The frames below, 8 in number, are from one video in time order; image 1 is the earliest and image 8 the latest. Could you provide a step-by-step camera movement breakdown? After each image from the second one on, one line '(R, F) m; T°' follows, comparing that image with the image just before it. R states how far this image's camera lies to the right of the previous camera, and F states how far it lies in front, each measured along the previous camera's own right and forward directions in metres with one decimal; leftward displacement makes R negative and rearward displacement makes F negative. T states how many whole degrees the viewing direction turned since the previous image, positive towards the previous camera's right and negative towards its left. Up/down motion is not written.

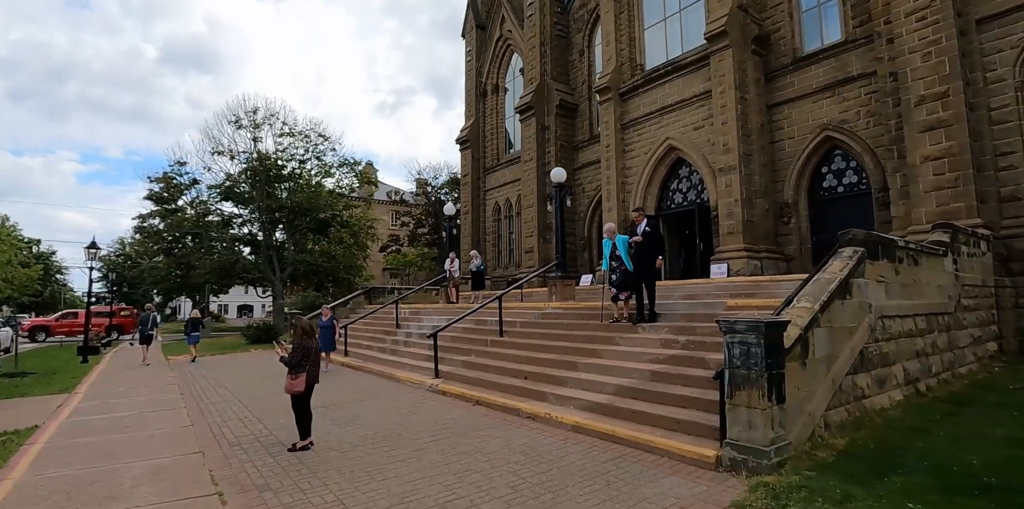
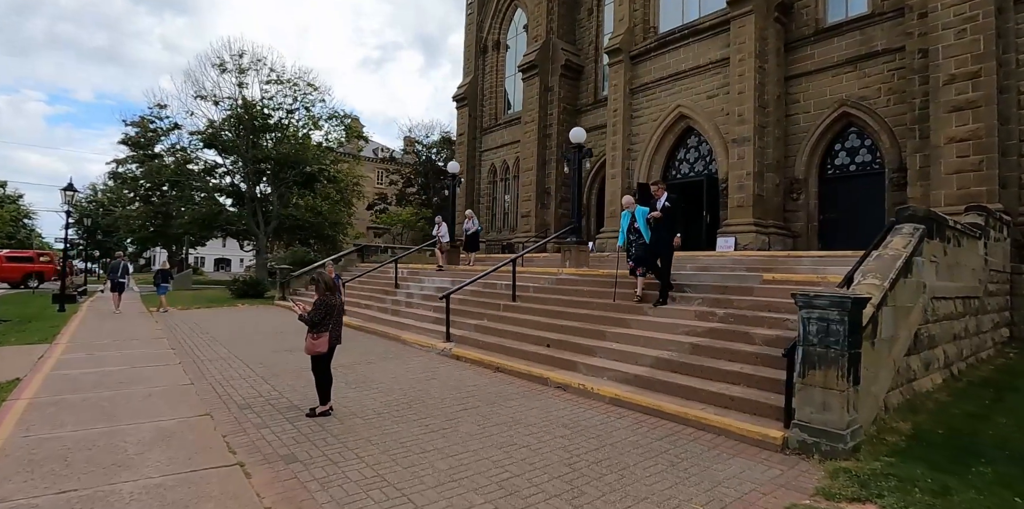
(-0.7, +0.6) m; +2°
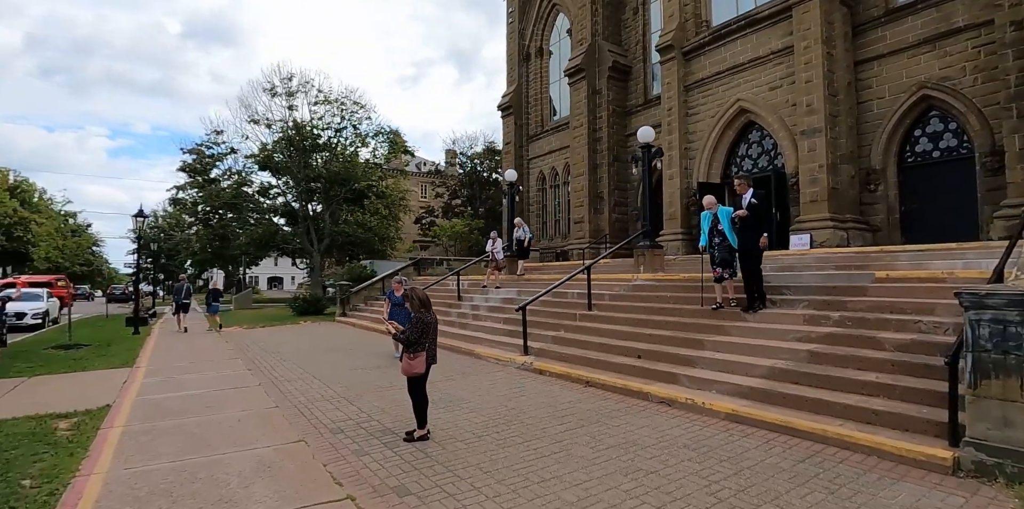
(-0.6, +0.4) m; -4°
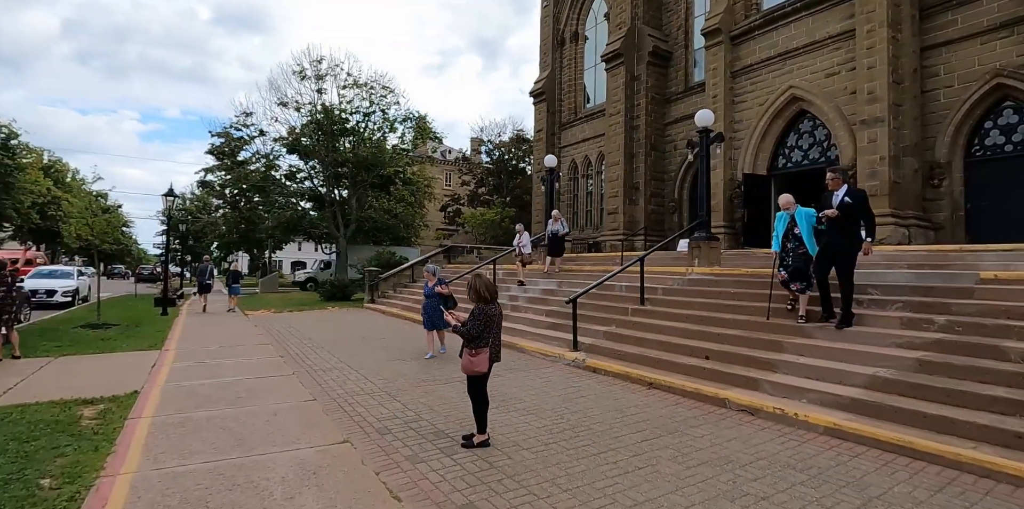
(-0.5, +0.6) m; -2°
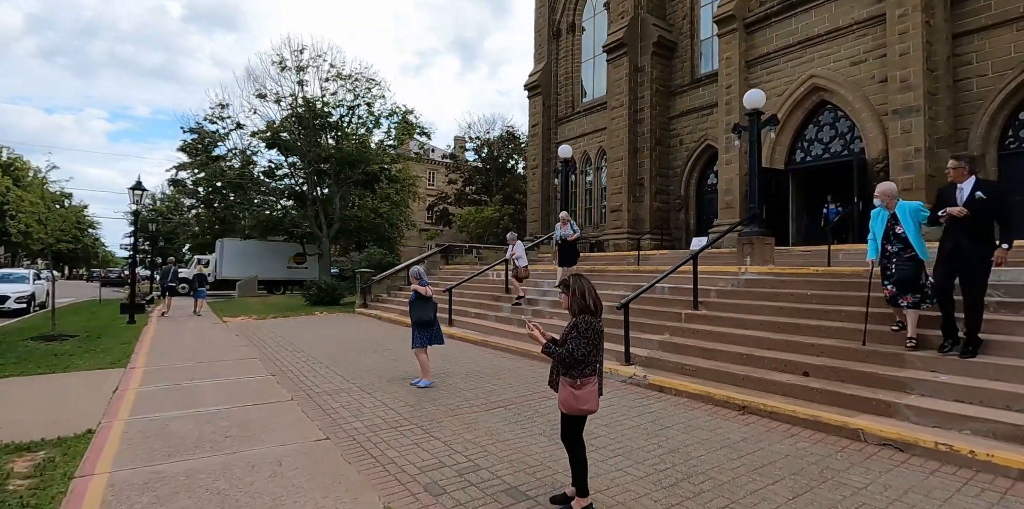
(-0.8, +1.2) m; +2°
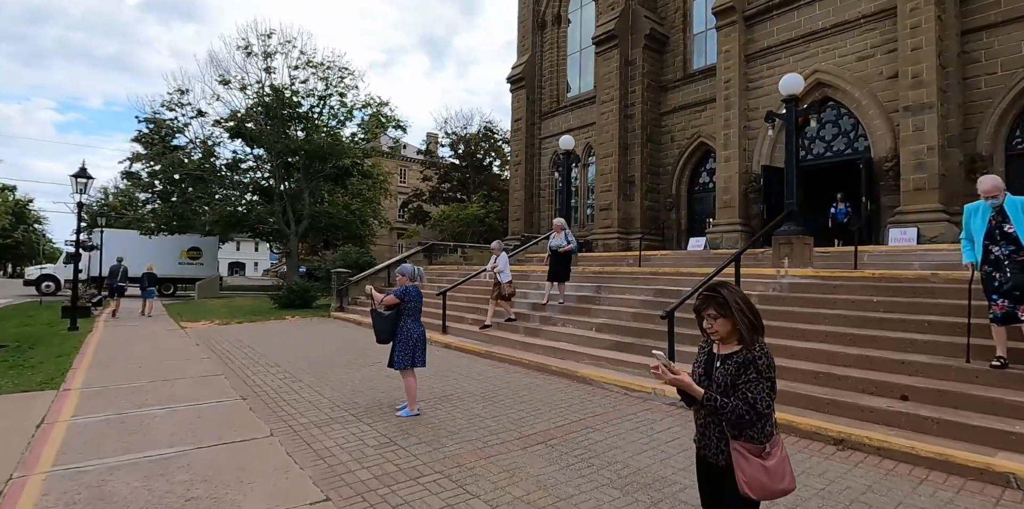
(-0.6, +1.1) m; +3°
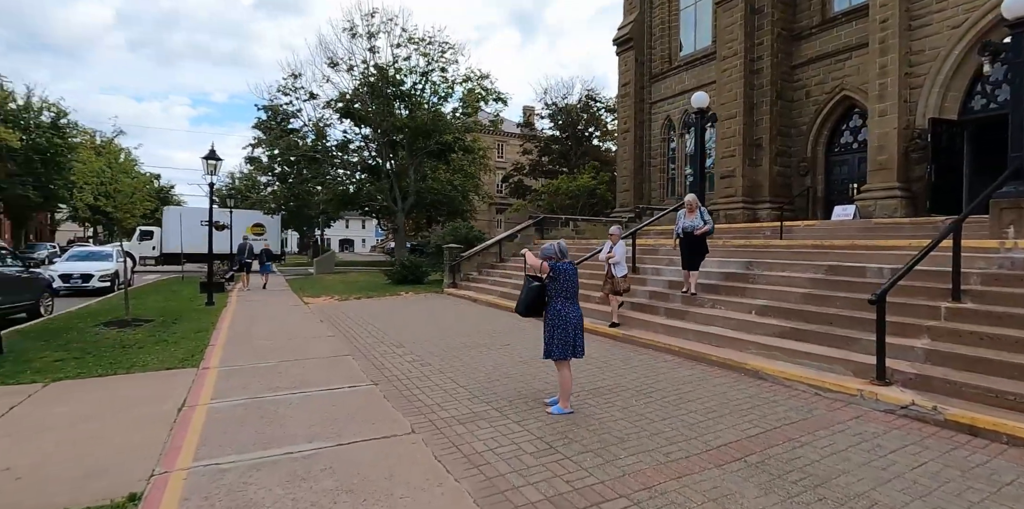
(-0.6, +0.8) m; -10°
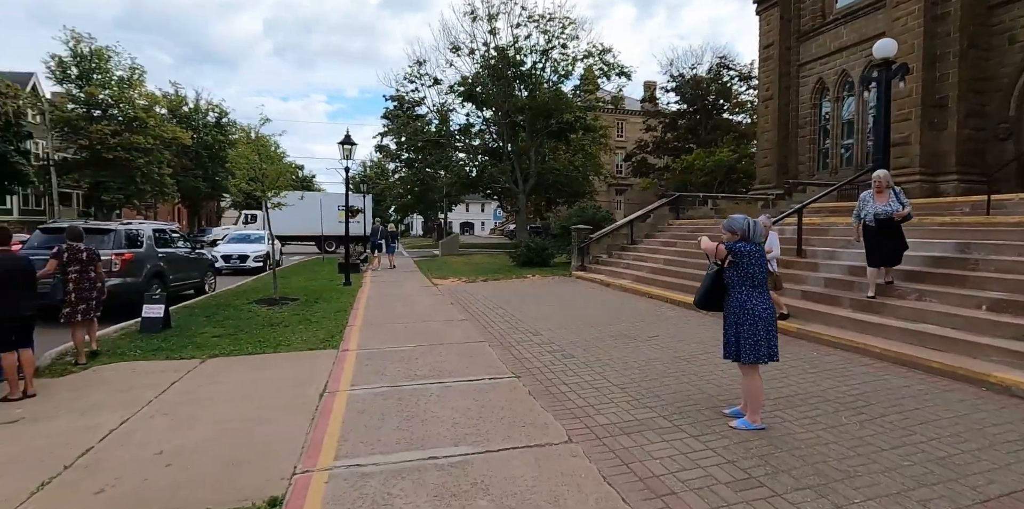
(-0.4, +0.6) m; -12°
